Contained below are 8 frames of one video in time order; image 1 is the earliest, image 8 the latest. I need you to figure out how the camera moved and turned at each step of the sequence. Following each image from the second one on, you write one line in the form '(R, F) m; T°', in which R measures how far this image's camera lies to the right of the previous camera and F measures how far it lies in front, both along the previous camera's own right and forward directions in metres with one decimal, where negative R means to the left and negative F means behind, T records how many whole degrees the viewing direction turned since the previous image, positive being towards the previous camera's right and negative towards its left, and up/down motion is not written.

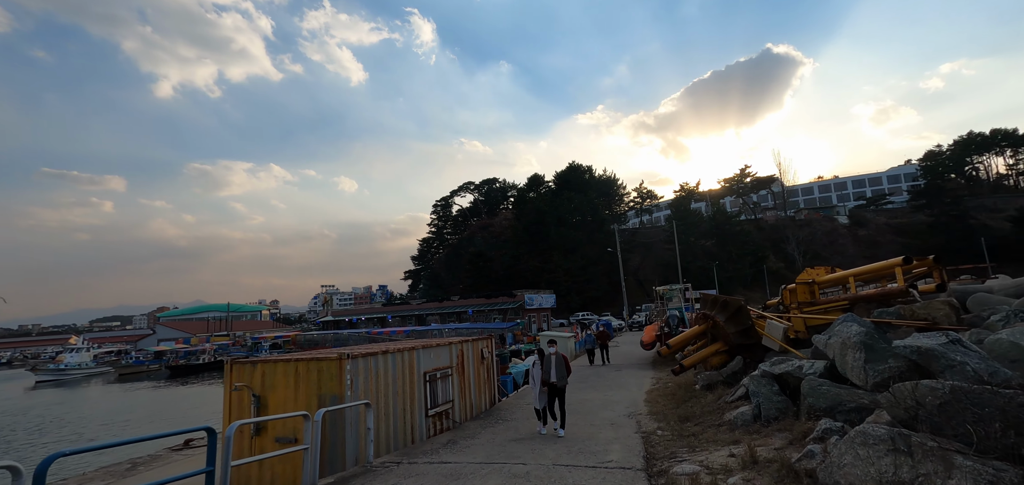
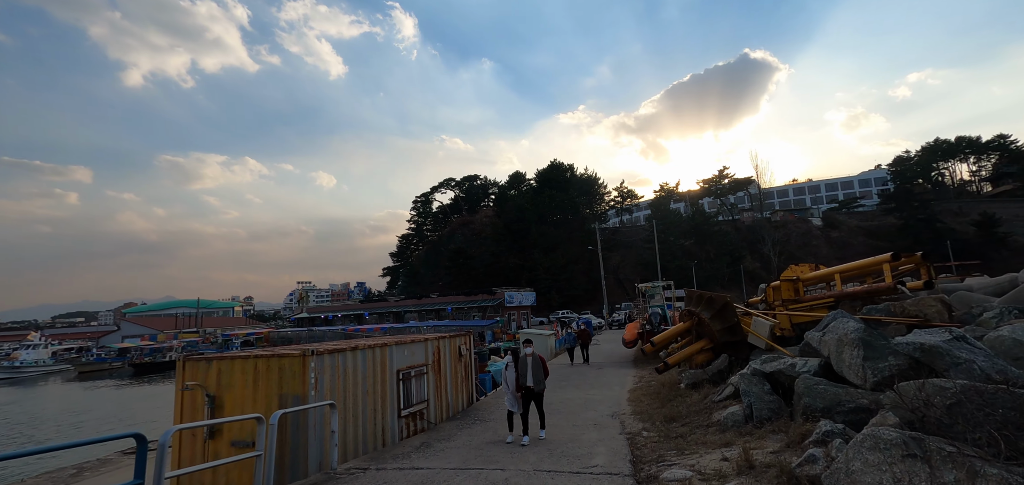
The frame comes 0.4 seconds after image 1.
(0.0, +0.5) m; +2°
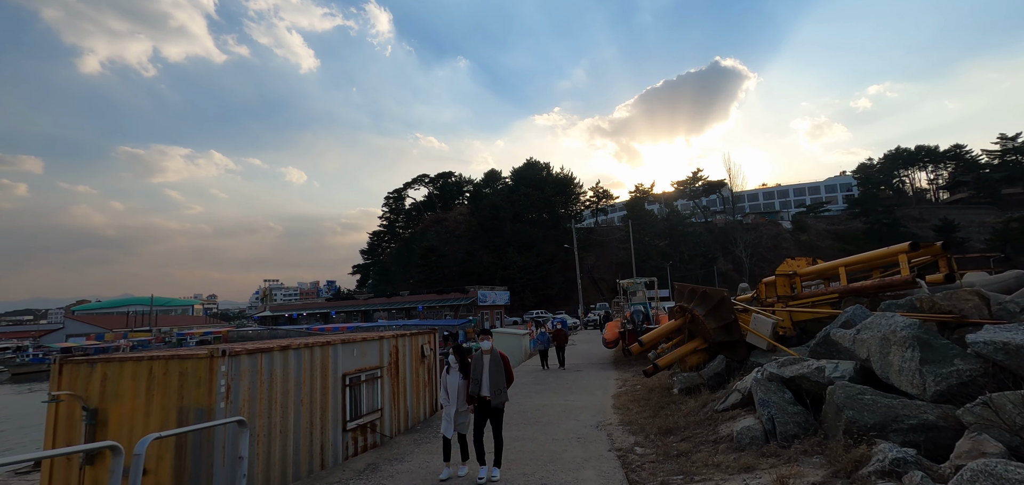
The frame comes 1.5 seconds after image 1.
(0.0, +1.3) m; +3°
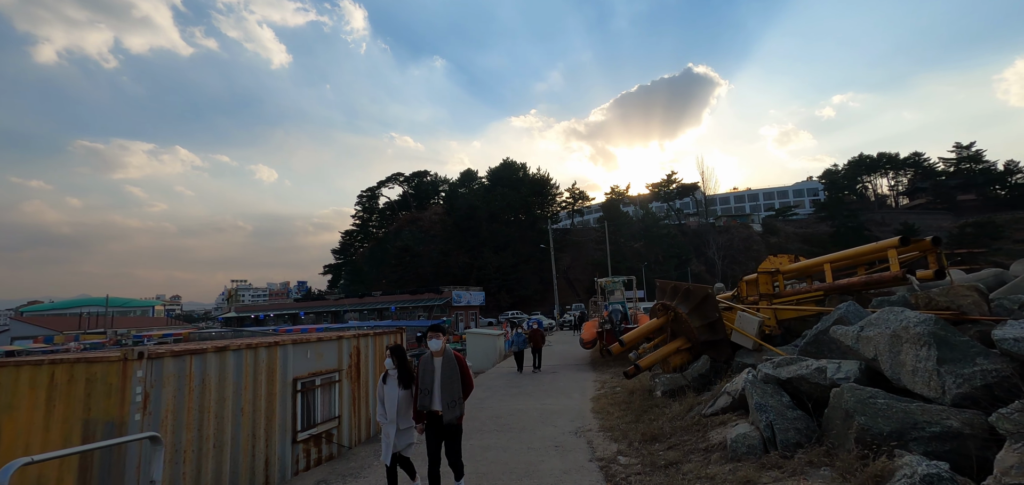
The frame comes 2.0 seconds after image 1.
(0.0, +0.6) m; +3°
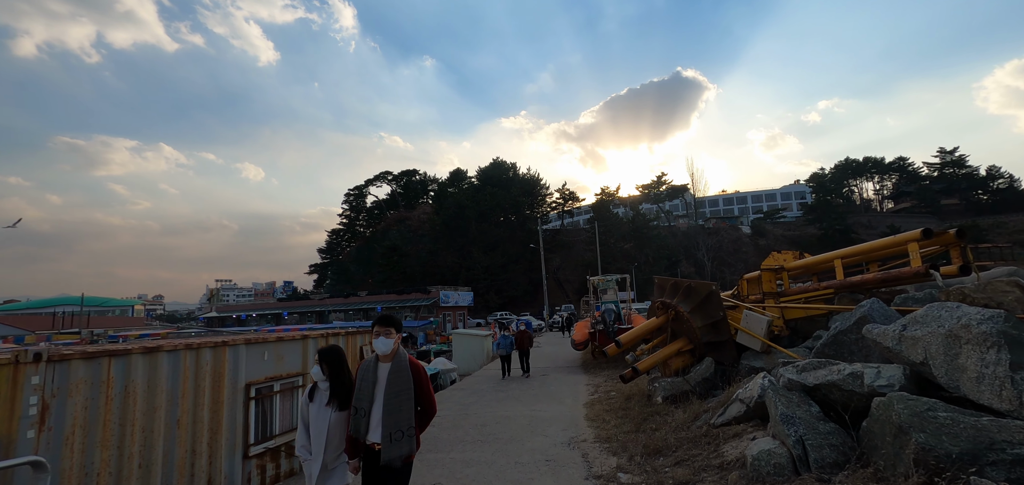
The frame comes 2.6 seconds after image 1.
(0.0, +0.8) m; +1°
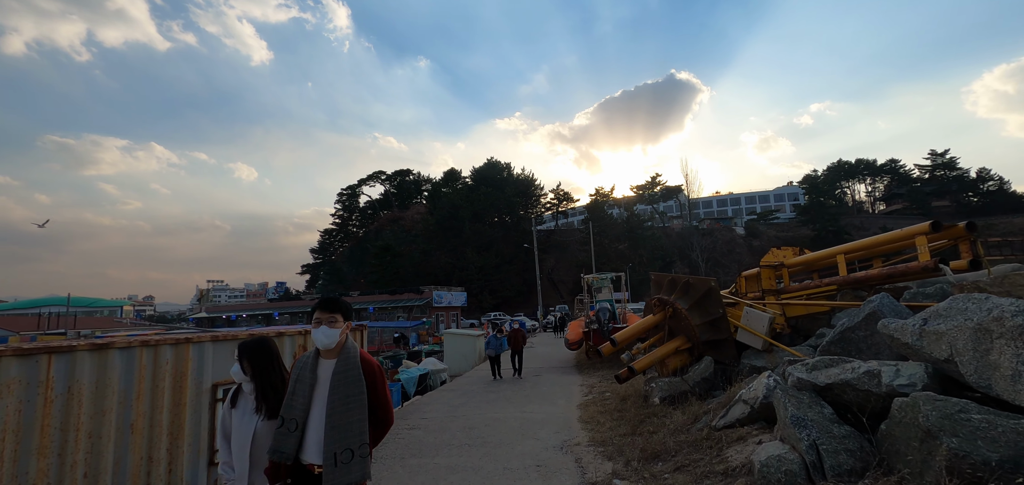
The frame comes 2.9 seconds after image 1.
(+0.1, +0.4) m; +1°
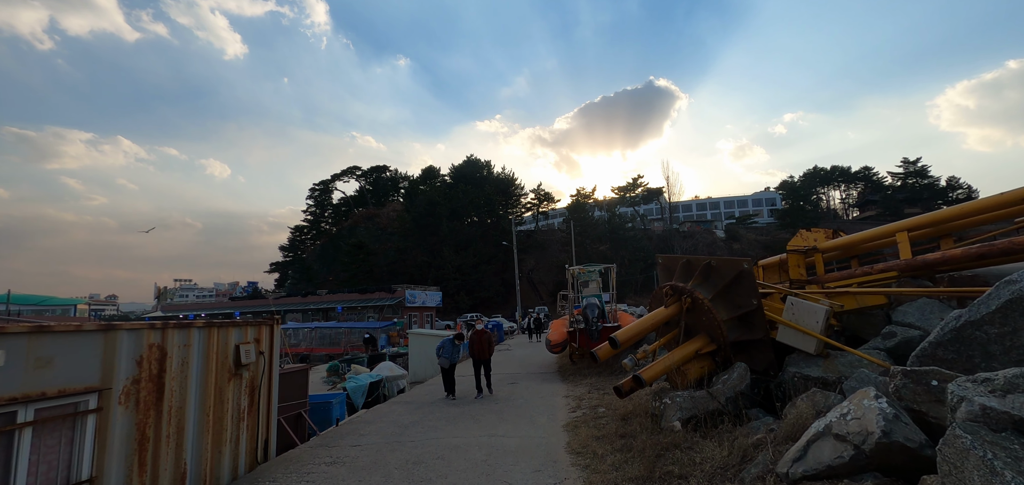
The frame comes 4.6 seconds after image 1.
(+0.2, +2.1) m; +2°
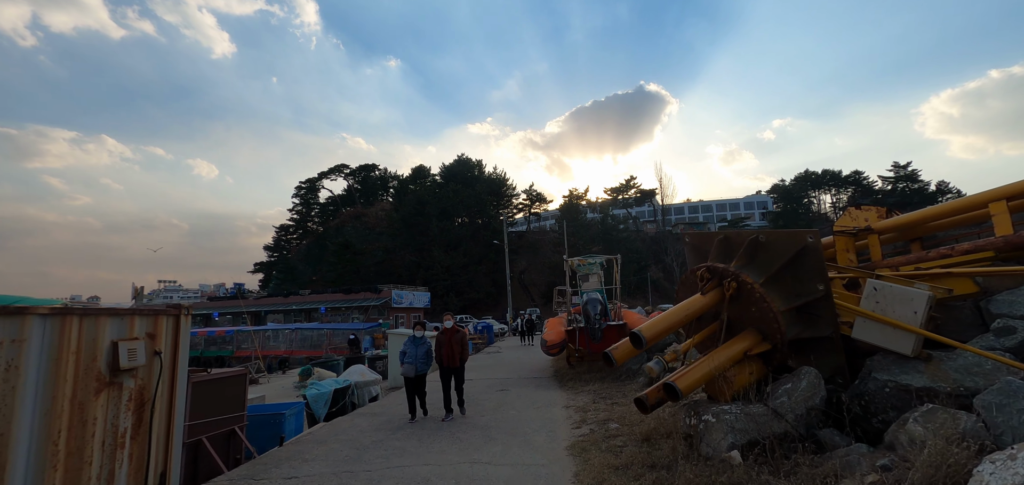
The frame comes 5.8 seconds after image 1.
(0.0, +1.5) m; +1°
